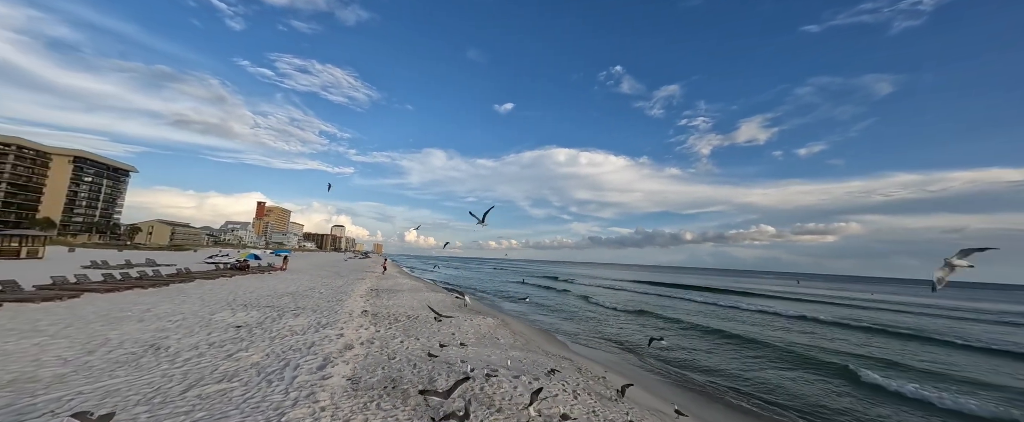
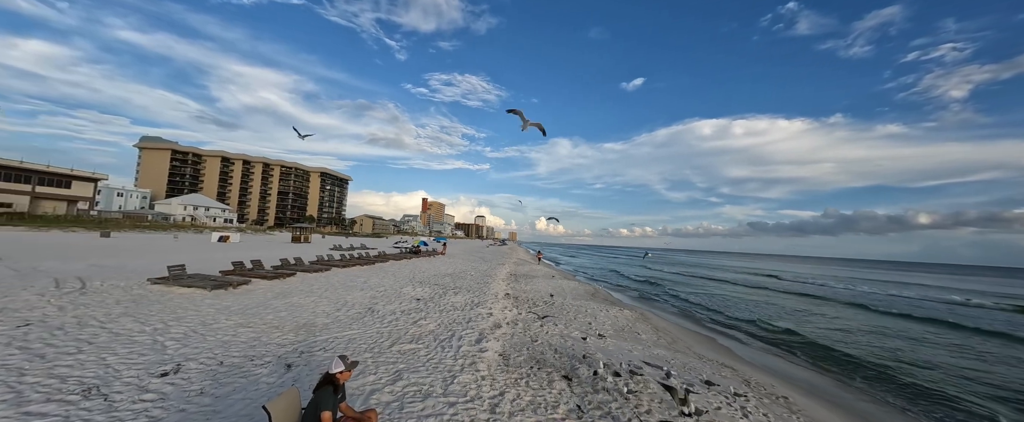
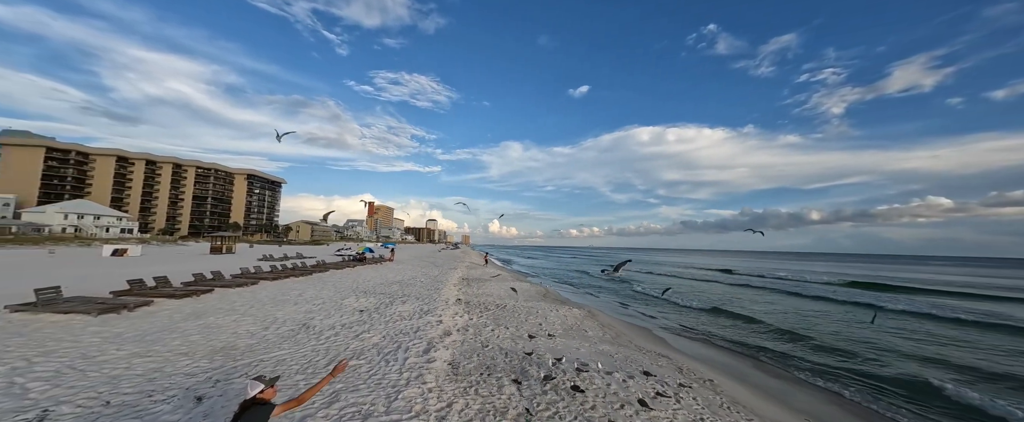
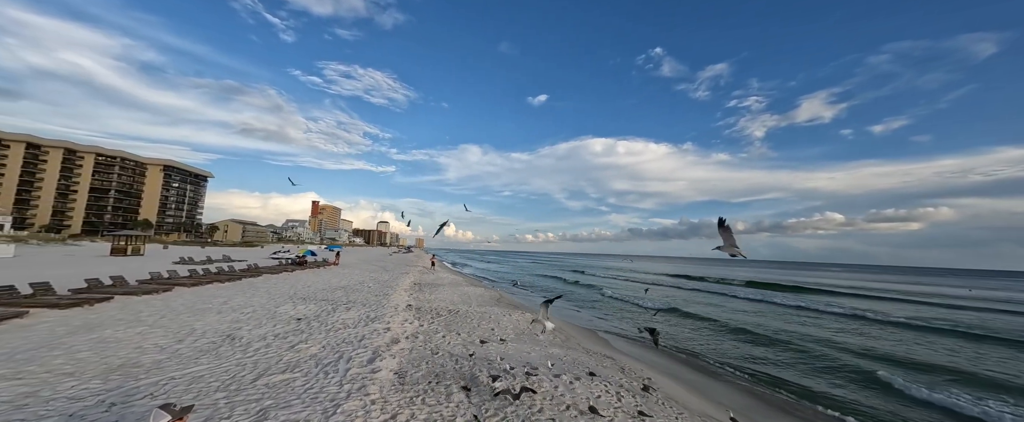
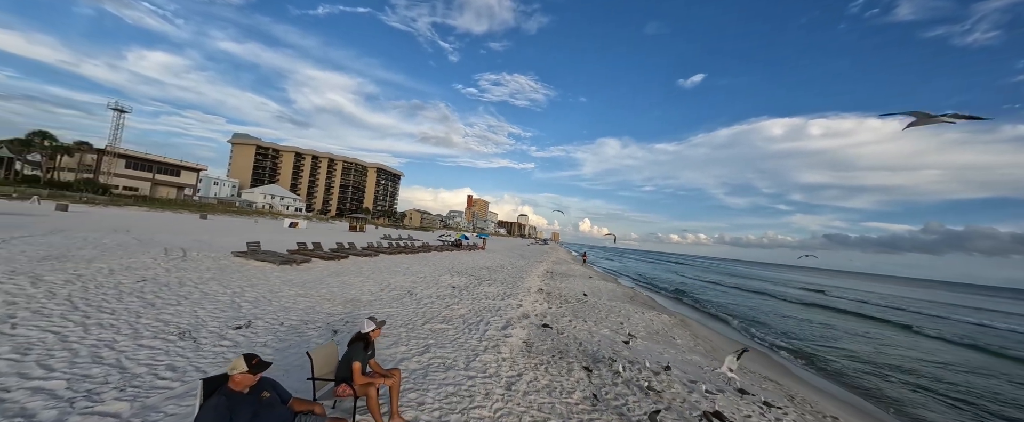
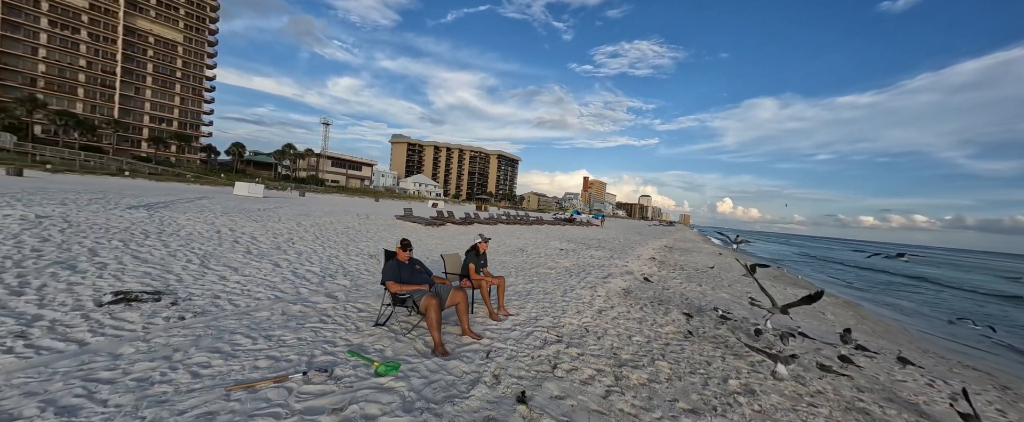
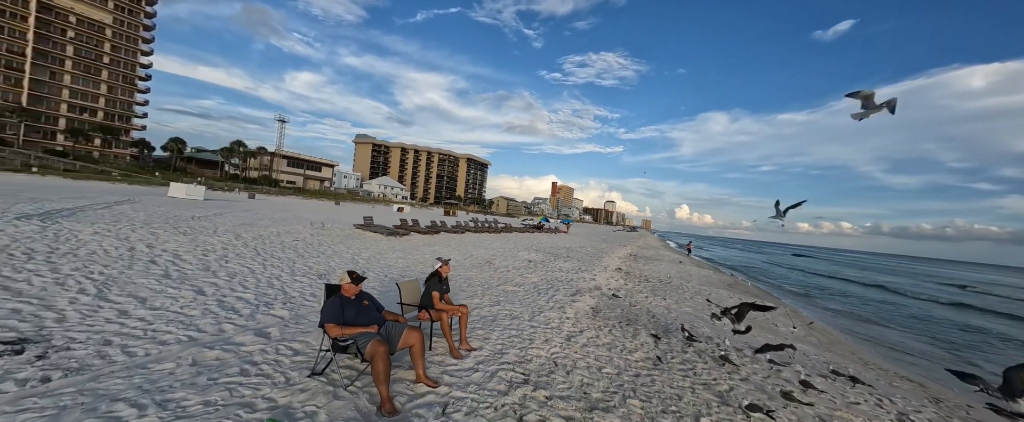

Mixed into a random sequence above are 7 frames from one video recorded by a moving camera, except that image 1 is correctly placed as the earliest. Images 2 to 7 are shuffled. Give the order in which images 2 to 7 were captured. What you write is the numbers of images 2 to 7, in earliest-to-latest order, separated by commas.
4, 3, 2, 5, 7, 6
